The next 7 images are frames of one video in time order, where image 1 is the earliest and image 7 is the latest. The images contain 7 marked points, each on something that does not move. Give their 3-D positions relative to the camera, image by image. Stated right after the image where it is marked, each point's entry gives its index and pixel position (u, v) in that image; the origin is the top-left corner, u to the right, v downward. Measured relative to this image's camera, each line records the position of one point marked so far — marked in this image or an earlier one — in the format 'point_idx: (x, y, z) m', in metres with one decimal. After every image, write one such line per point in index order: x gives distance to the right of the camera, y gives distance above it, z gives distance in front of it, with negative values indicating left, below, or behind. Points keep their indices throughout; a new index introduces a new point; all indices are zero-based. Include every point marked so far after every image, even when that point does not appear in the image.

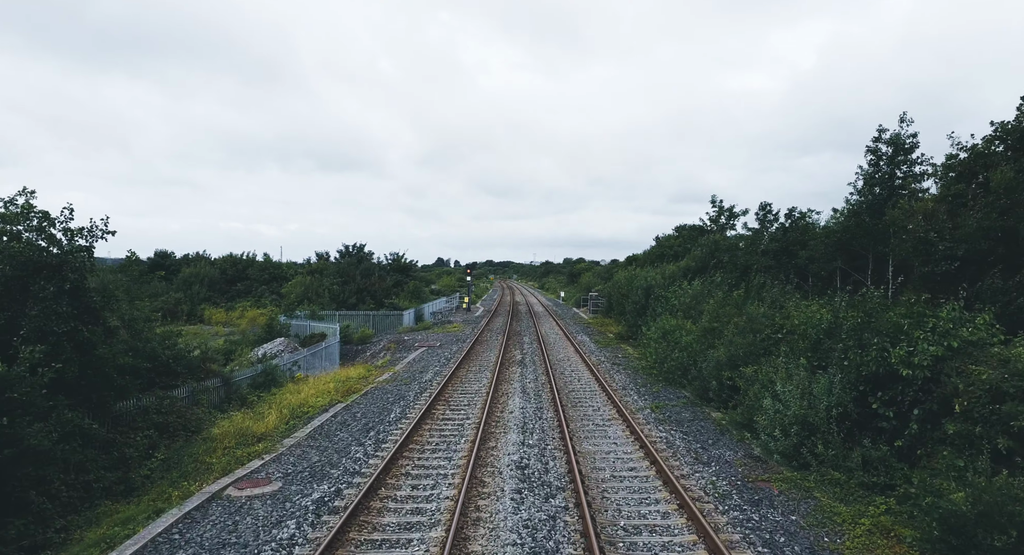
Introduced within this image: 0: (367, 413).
0: (-3.3, -3.1, +12.7) m
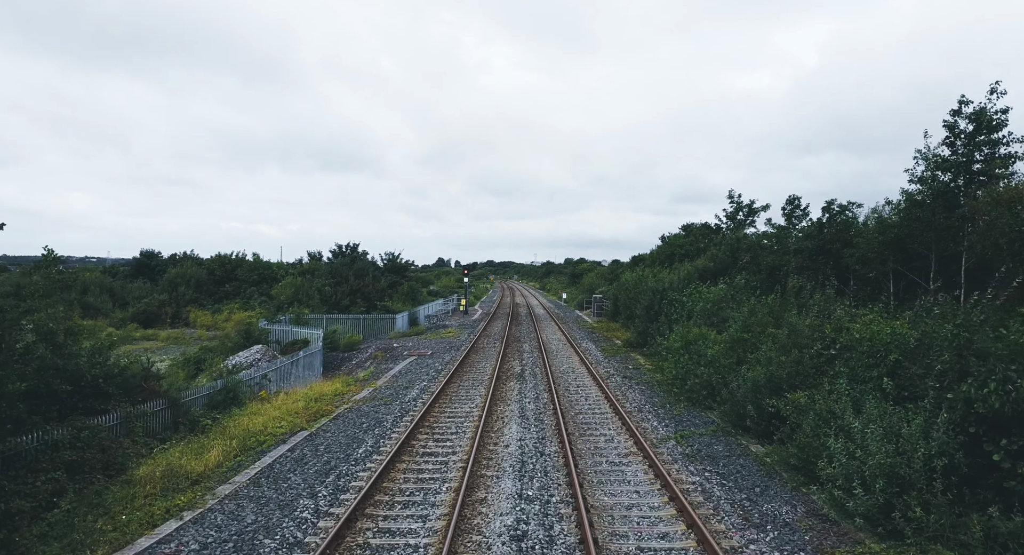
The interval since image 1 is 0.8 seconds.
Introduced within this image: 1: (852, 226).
0: (-3.3, -3.1, +10.5) m
1: (+9.1, +1.4, +15.1) m
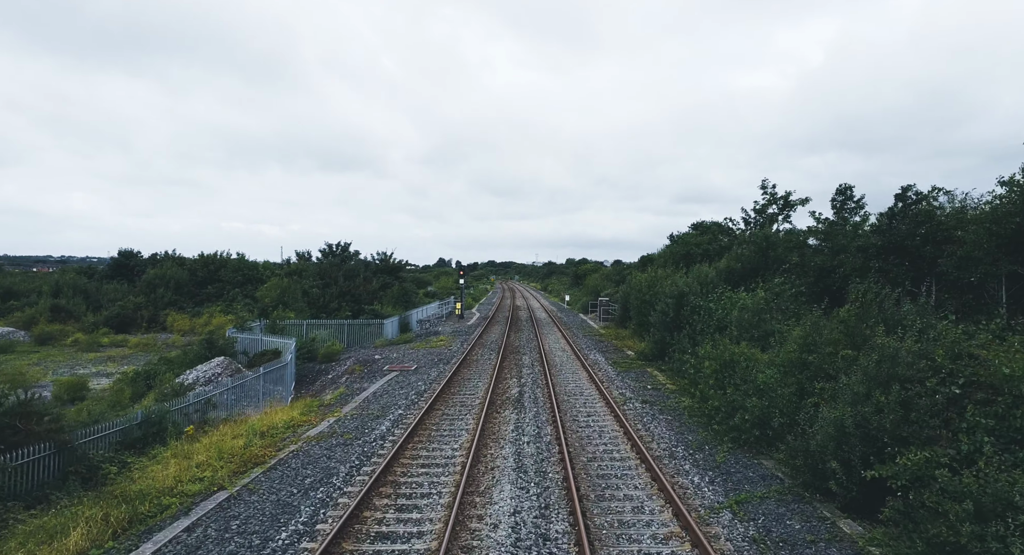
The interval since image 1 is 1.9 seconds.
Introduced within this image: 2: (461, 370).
0: (-3.4, -3.2, +7.5) m
1: (+9.0, +1.3, +12.0) m
2: (-1.7, -3.1, +19.0) m
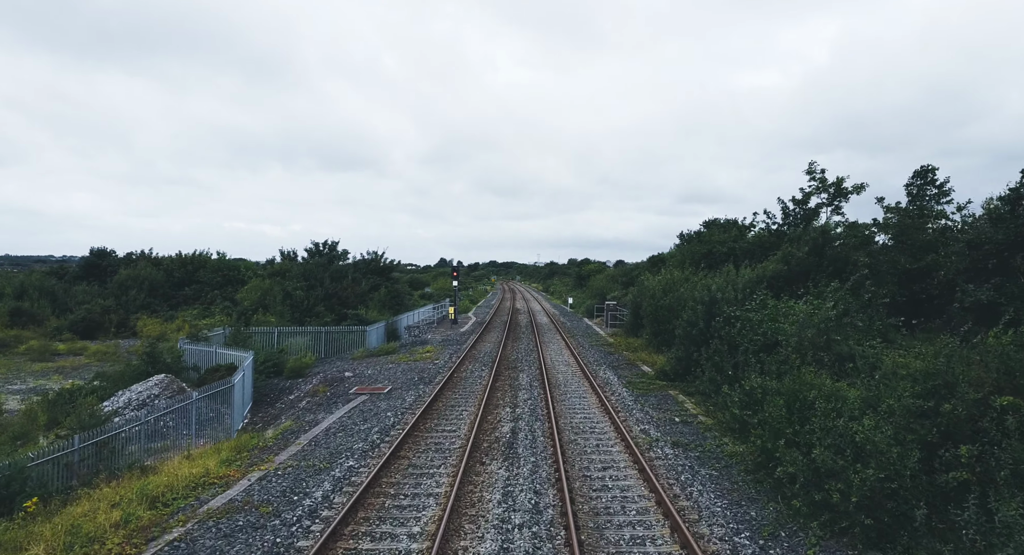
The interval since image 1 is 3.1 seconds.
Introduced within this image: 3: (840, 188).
0: (-3.7, -3.3, +4.1) m
1: (+8.8, +1.2, +8.6) m
2: (-1.9, -3.2, +15.7) m
3: (+9.6, +2.6, +16.6) m
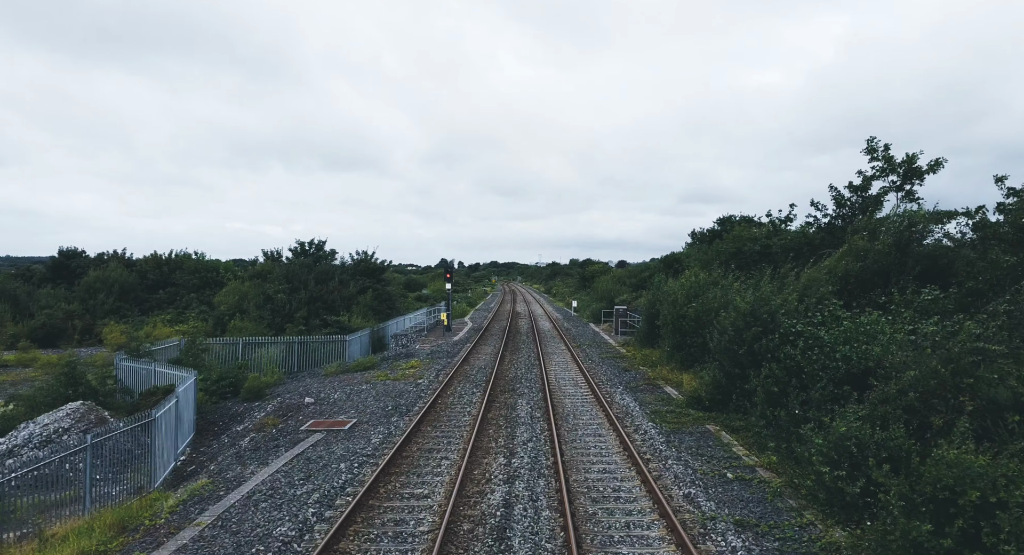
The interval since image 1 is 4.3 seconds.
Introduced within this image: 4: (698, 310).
0: (-3.8, -3.4, +0.7) m
1: (+8.7, +1.1, +5.2) m
2: (-2.0, -3.3, +12.3) m
3: (+9.5, +2.5, +13.2) m
4: (+5.8, -1.0, +17.6) m
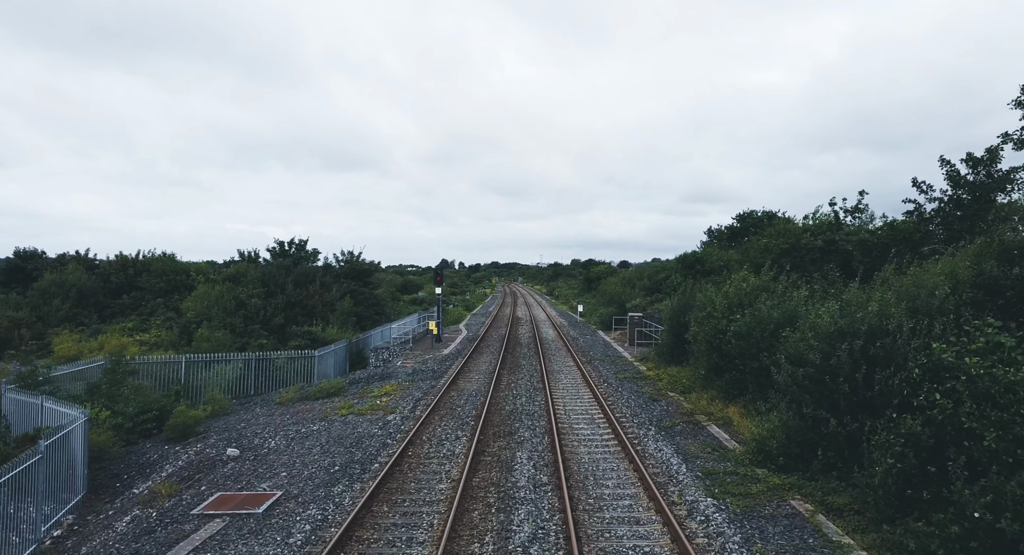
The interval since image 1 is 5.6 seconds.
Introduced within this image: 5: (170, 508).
0: (-3.9, -3.5, -3.2) m
1: (+8.6, +1.0, +1.2) m
2: (-2.1, -3.5, +8.3) m
3: (+9.4, +2.4, +9.2) m
4: (+5.7, -1.1, +13.6) m
5: (-5.3, -3.6, +8.9) m
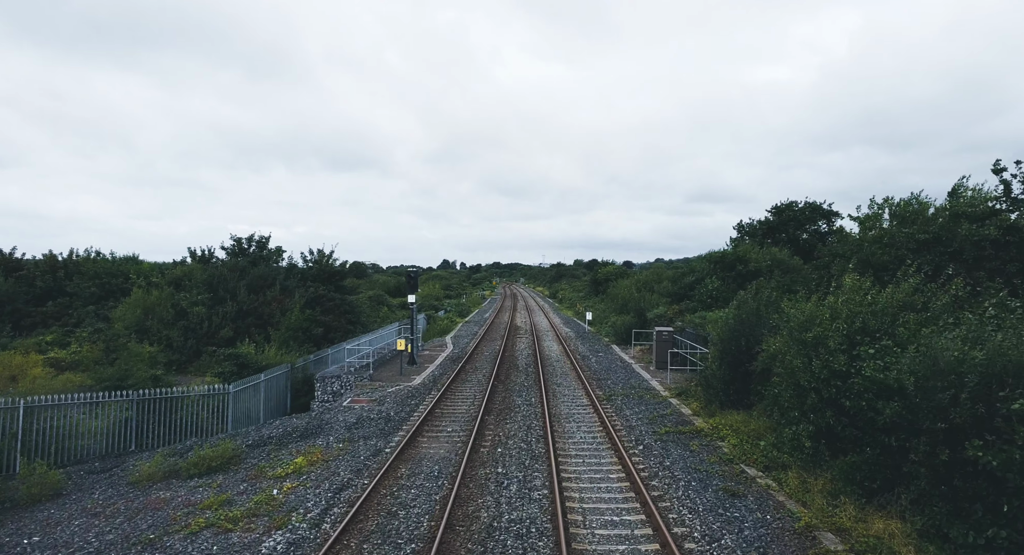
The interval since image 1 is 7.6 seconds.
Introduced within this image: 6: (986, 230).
0: (-4.2, -3.7, -9.3) m
1: (+8.2, +0.9, -4.9) m
2: (-2.4, -3.6, +2.2) m
3: (+9.1, +2.3, +3.1) m
4: (+5.4, -1.2, +7.5) m
5: (-5.6, -3.7, +2.8) m
6: (+8.4, +0.9, +10.0) m
